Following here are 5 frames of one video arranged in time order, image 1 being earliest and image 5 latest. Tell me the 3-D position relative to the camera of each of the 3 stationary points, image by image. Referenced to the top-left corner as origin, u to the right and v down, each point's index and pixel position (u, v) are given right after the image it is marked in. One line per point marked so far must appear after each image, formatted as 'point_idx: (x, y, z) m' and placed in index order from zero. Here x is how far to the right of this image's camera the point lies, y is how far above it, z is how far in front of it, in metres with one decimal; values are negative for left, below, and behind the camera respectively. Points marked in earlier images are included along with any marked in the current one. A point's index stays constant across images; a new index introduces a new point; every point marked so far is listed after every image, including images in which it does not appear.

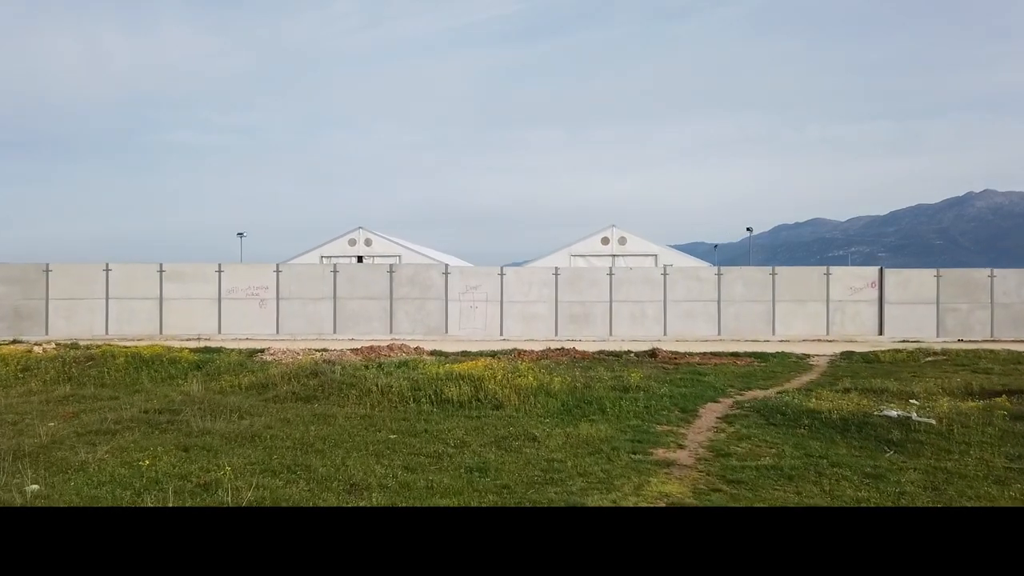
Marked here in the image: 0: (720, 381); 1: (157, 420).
0: (+4.7, -2.1, +16.0) m
1: (-5.2, -1.9, +10.5) m
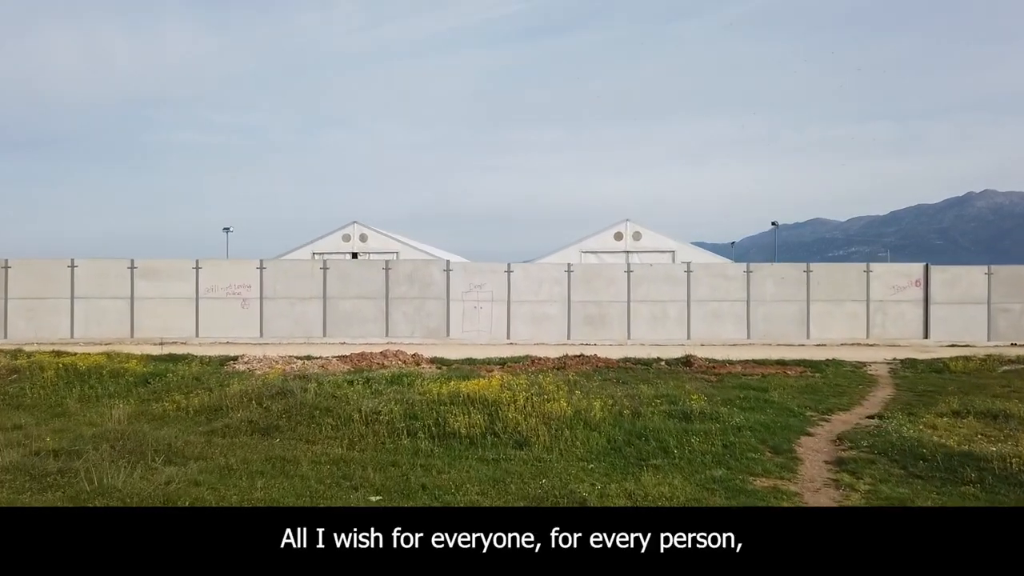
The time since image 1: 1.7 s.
0: (+5.0, -2.0, +13.0) m
1: (-4.9, -1.9, +7.4) m
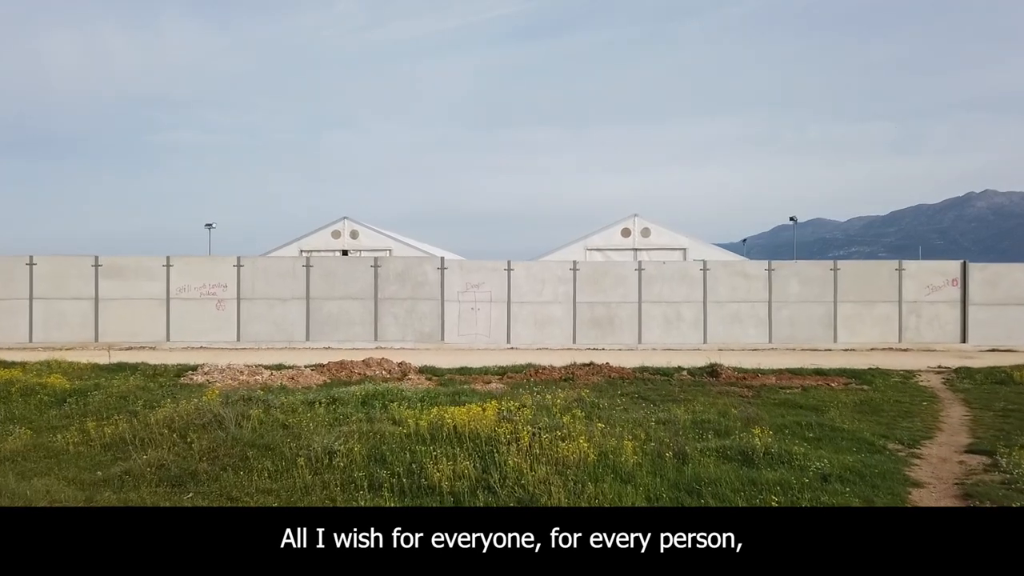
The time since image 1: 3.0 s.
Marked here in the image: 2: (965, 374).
0: (+5.0, -2.0, +10.5) m
1: (-4.9, -1.9, +5.0) m
2: (+11.3, -2.1, +17.8) m
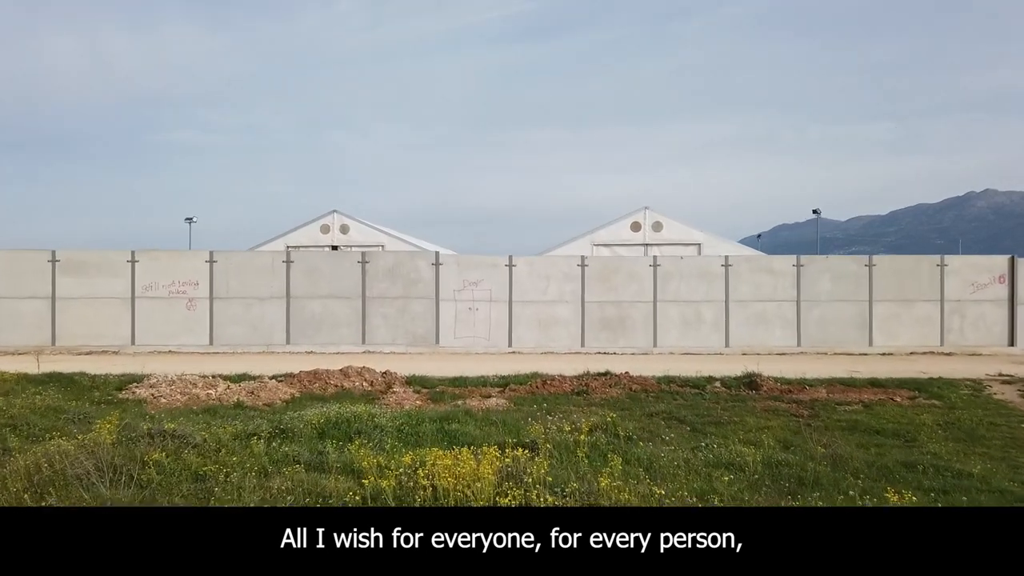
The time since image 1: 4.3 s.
0: (+5.1, -1.9, +8.0) m
1: (-4.8, -1.8, +2.4) m
2: (+11.3, -2.1, +15.2) m
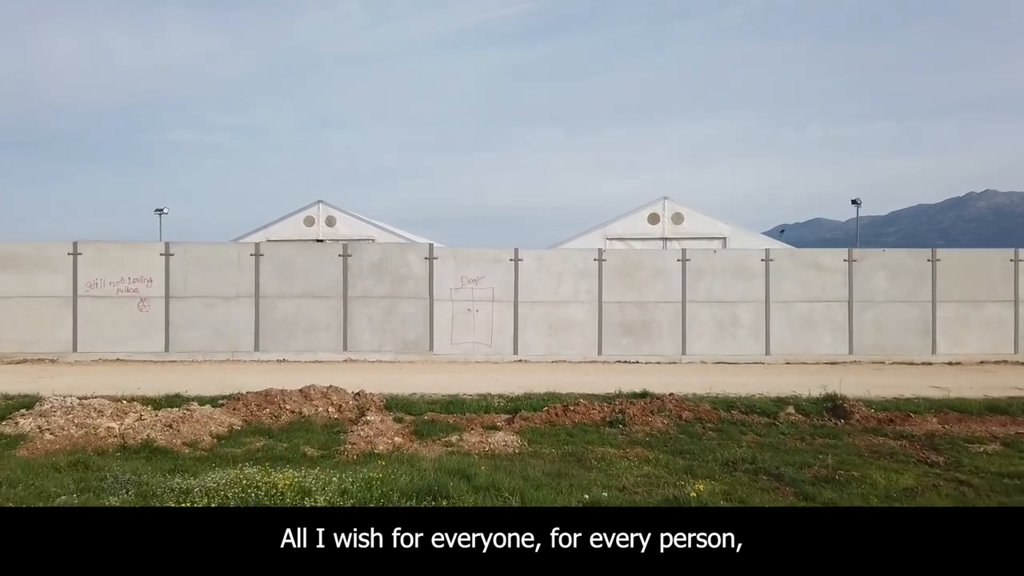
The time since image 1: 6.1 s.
0: (+5.3, -1.9, +4.5) m
1: (-4.6, -1.7, -1.1) m
2: (+11.5, -2.0, +11.8) m
